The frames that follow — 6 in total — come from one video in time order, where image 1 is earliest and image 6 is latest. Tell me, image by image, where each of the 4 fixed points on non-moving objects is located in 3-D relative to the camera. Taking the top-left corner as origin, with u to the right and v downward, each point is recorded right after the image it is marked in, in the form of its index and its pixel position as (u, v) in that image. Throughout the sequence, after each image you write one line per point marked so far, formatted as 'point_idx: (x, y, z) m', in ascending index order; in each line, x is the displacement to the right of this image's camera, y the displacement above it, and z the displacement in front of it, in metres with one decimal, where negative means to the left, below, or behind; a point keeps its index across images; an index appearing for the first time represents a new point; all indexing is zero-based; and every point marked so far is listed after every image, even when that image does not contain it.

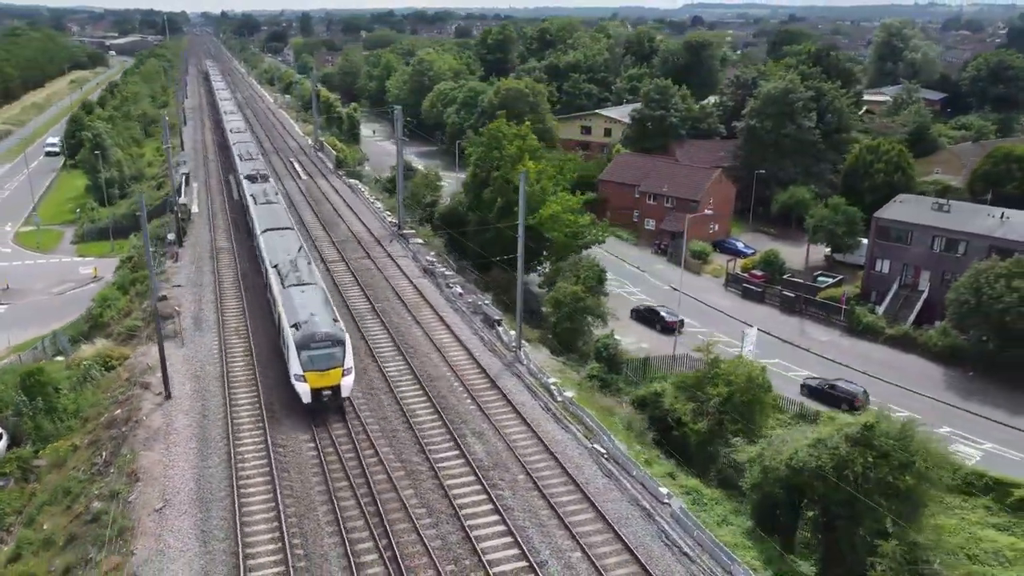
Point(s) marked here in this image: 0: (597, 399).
0: (+1.8, -2.4, +17.4) m
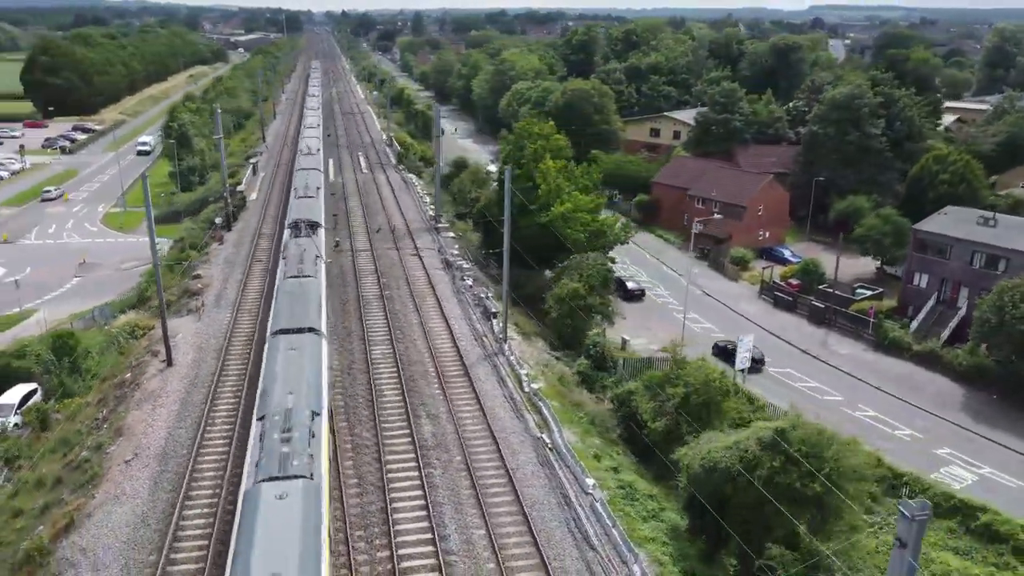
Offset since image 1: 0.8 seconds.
0: (+1.3, -2.3, +17.8) m
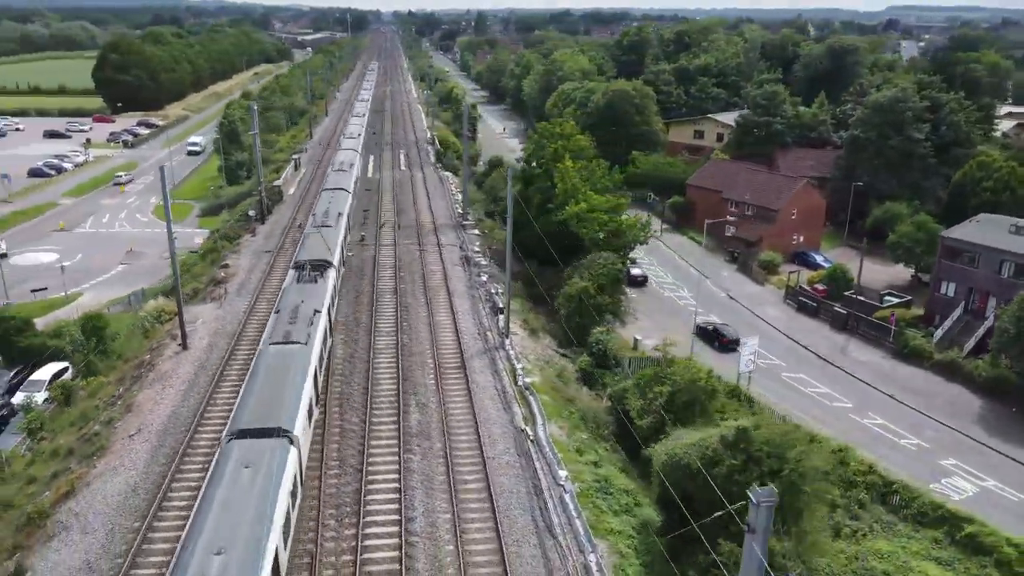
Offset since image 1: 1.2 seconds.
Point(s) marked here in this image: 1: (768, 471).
0: (+1.3, -2.3, +18.1) m
1: (+3.7, -2.6, +11.7) m
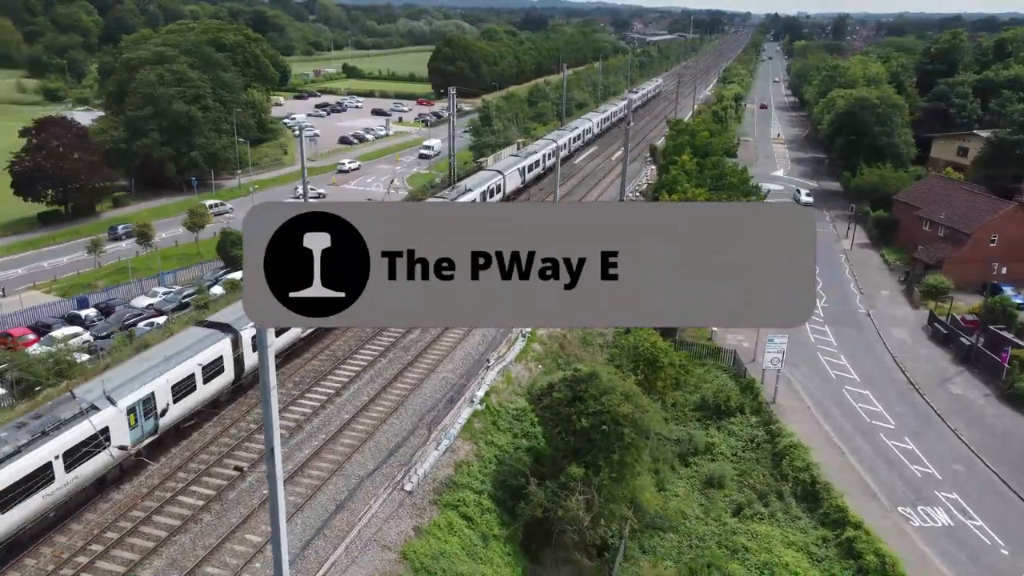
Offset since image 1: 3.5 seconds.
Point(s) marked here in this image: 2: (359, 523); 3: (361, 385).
0: (+1.7, -1.5, +20.4) m
1: (+1.3, -2.0, +13.5) m
2: (-2.3, -3.6, +12.3) m
3: (-3.1, -2.0, +16.5) m
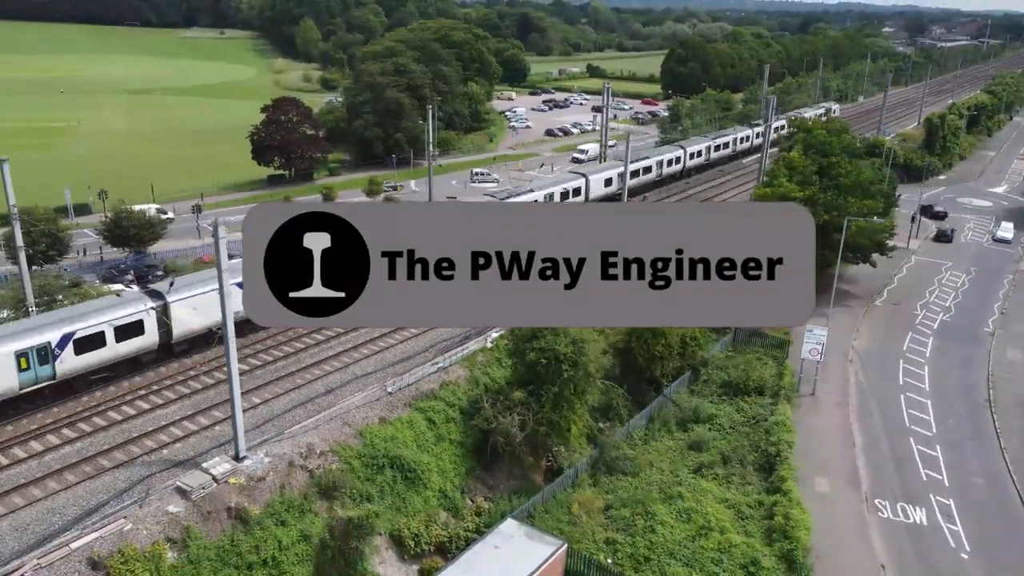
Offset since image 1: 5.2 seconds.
0: (+3.1, -0.8, +22.2) m
1: (+0.5, -1.1, +15.8) m
2: (-3.4, -2.3, +15.7) m
3: (-2.7, -0.7, +20.0) m
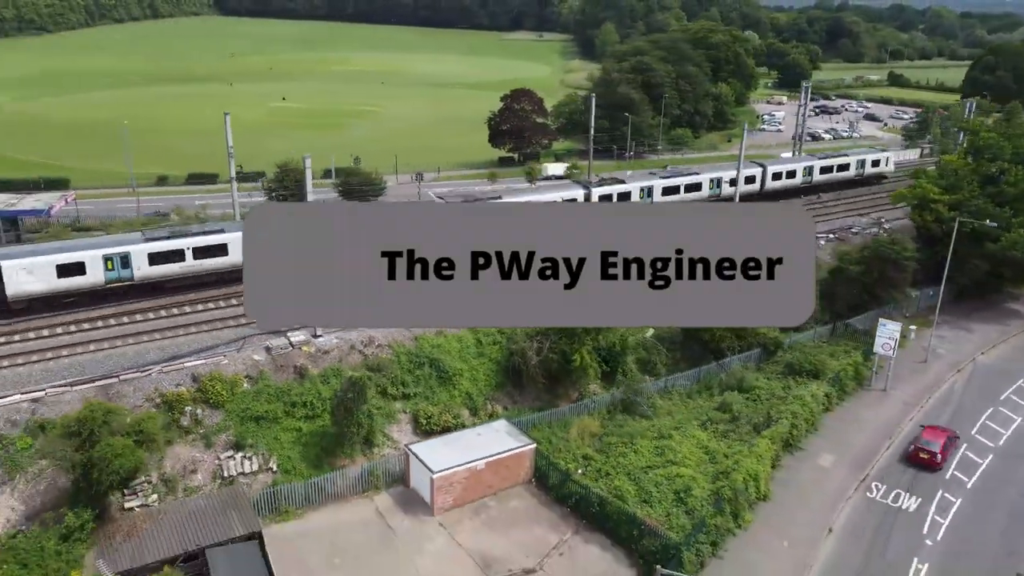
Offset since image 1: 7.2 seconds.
0: (+5.9, -0.2, +23.6) m
1: (+1.2, 0.0, +18.5) m
2: (-2.6, -0.7, +19.9) m
3: (-0.2, +0.7, +23.6) m
